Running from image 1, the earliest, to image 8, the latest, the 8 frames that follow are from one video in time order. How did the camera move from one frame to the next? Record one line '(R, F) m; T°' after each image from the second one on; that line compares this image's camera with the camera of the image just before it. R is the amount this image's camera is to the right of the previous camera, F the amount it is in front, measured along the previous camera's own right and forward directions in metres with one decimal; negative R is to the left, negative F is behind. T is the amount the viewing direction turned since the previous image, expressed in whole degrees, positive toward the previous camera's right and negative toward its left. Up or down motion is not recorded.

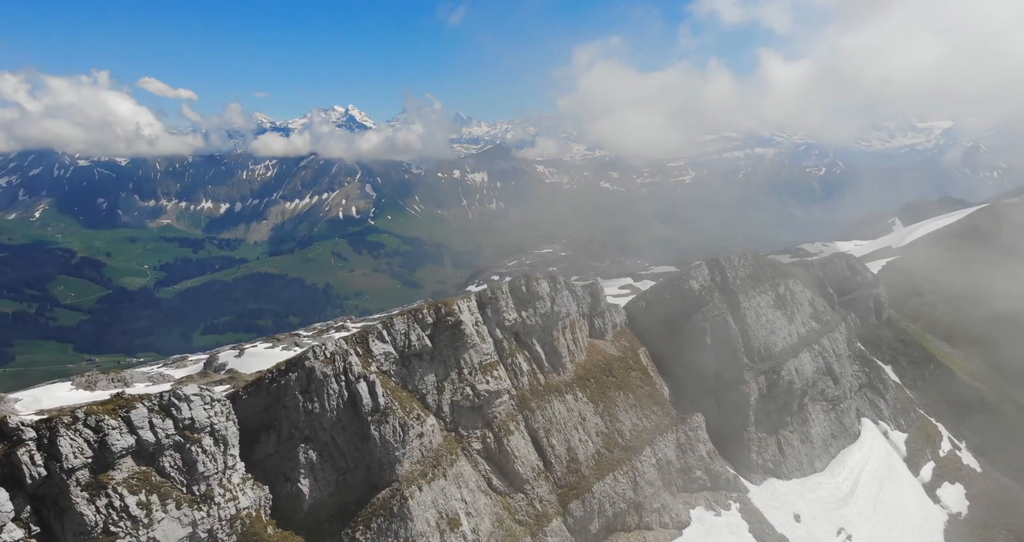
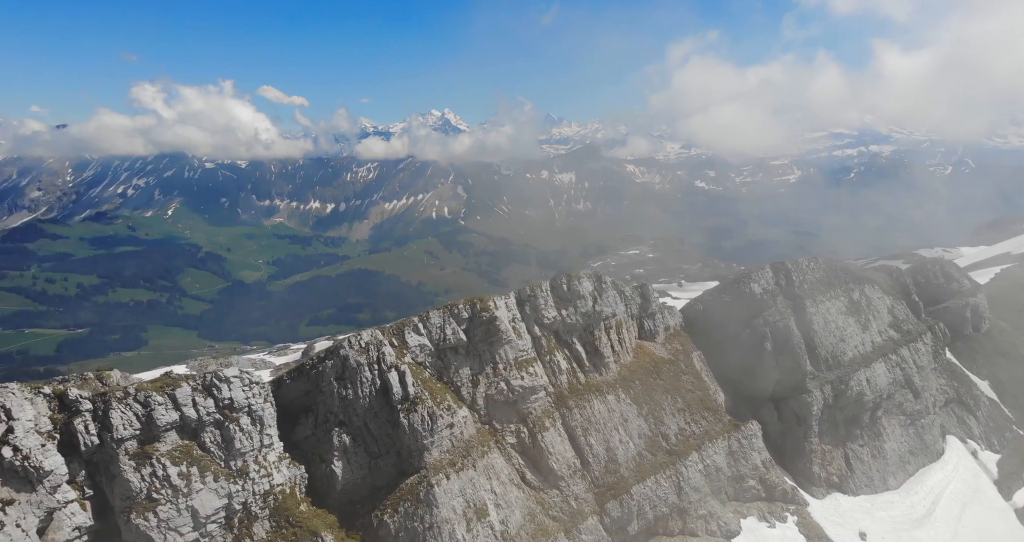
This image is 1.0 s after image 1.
(+10.2, -2.0) m; -9°
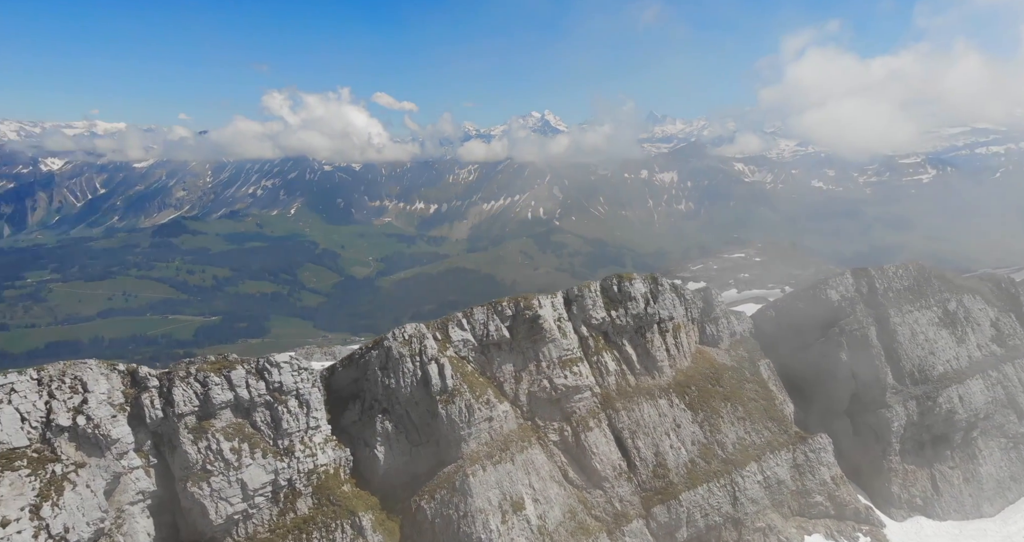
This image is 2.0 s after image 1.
(+9.9, -1.2) m; -10°
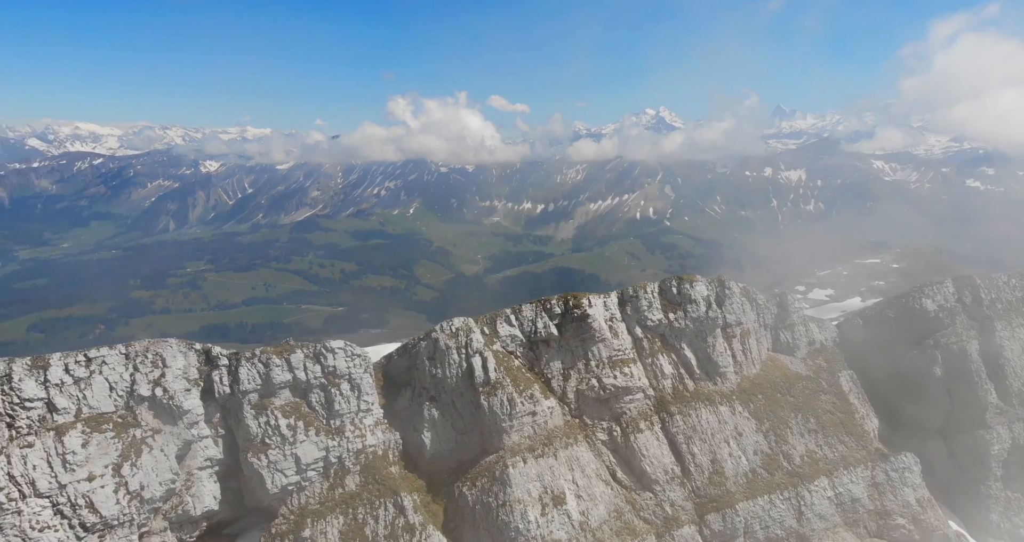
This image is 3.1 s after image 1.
(+11.2, -0.7) m; -11°
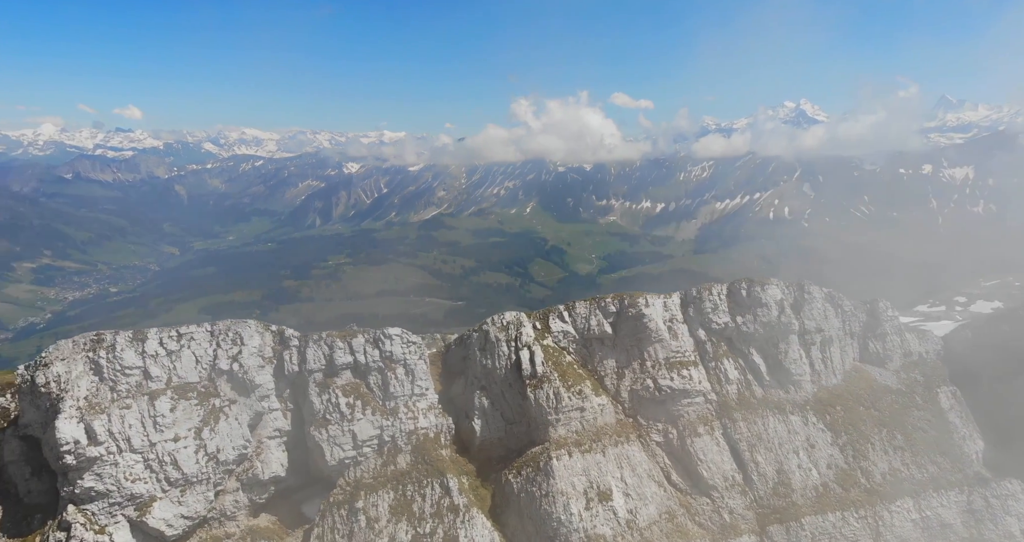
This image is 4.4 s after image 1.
(+12.7, -0.6) m; -12°
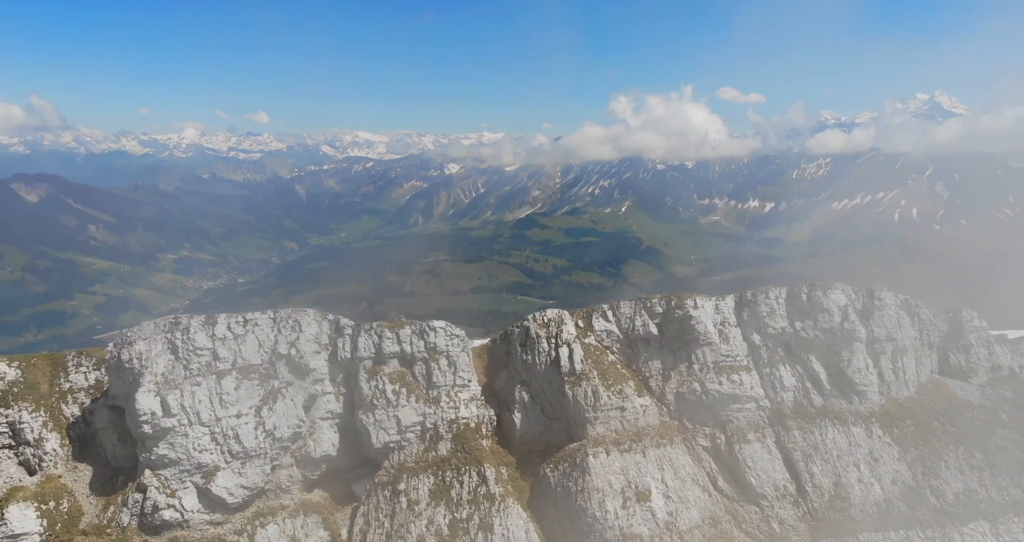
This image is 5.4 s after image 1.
(+10.3, -1.0) m; -10°
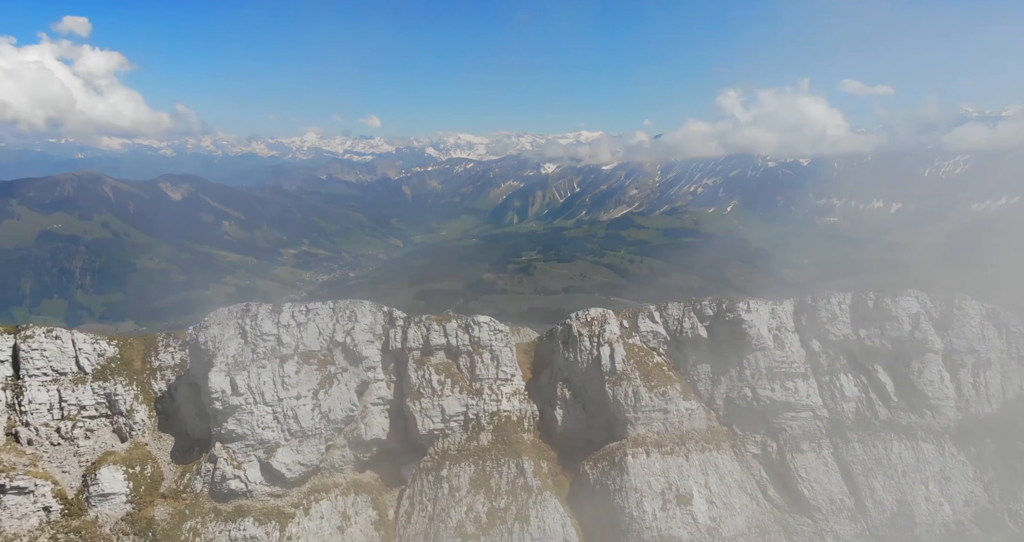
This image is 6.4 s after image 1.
(+10.2, -1.1) m; -10°
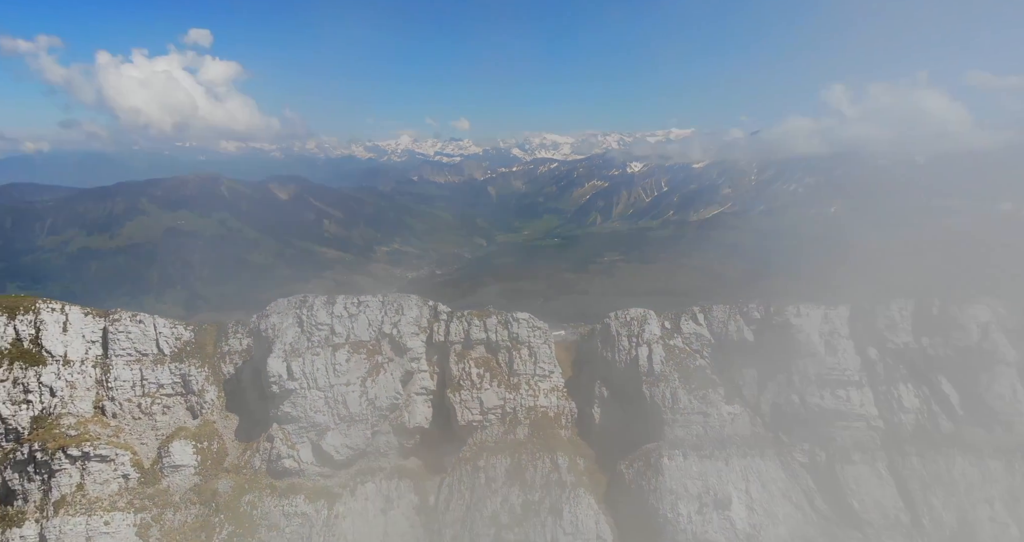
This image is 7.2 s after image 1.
(+8.8, -0.9) m; -8°
